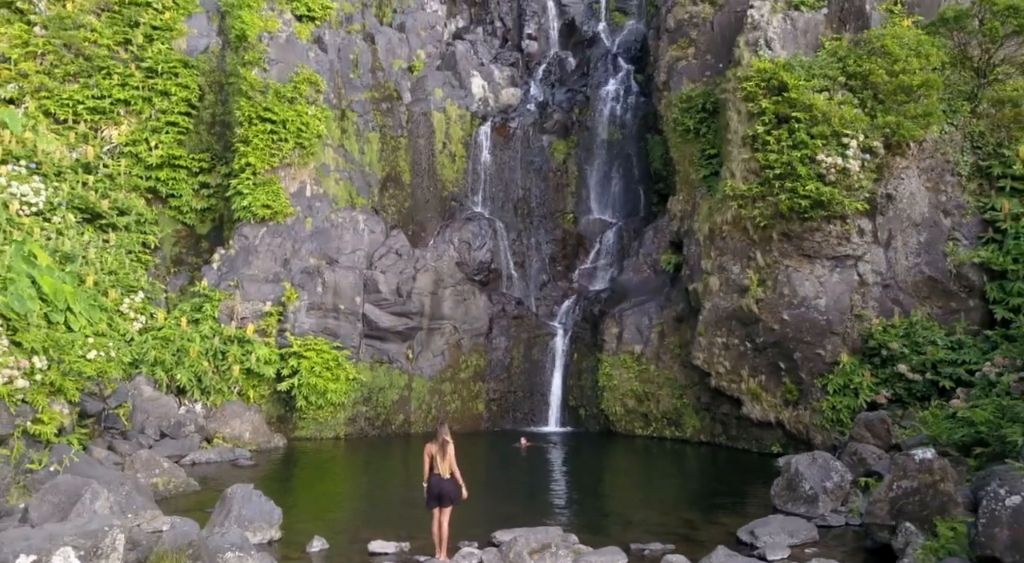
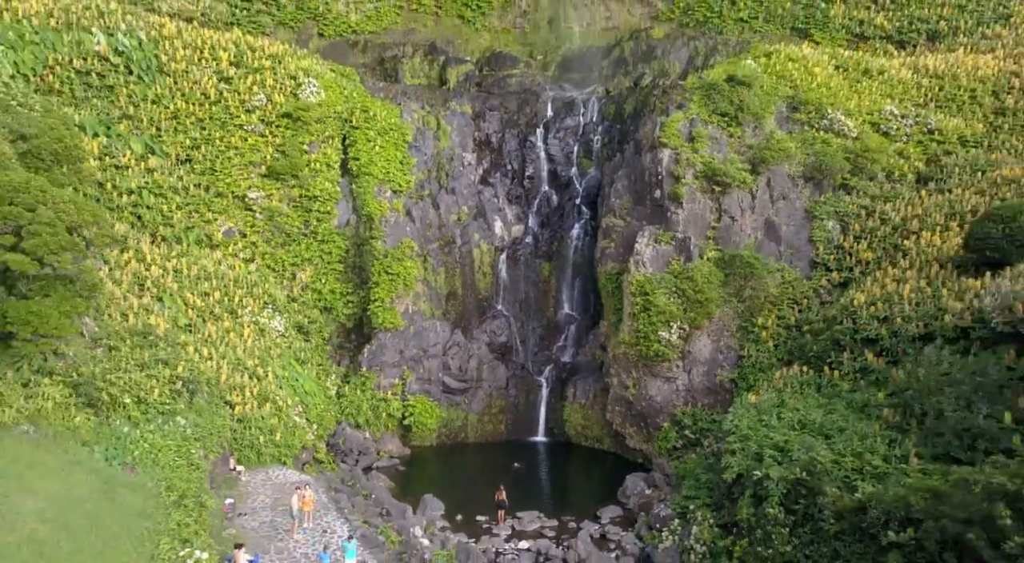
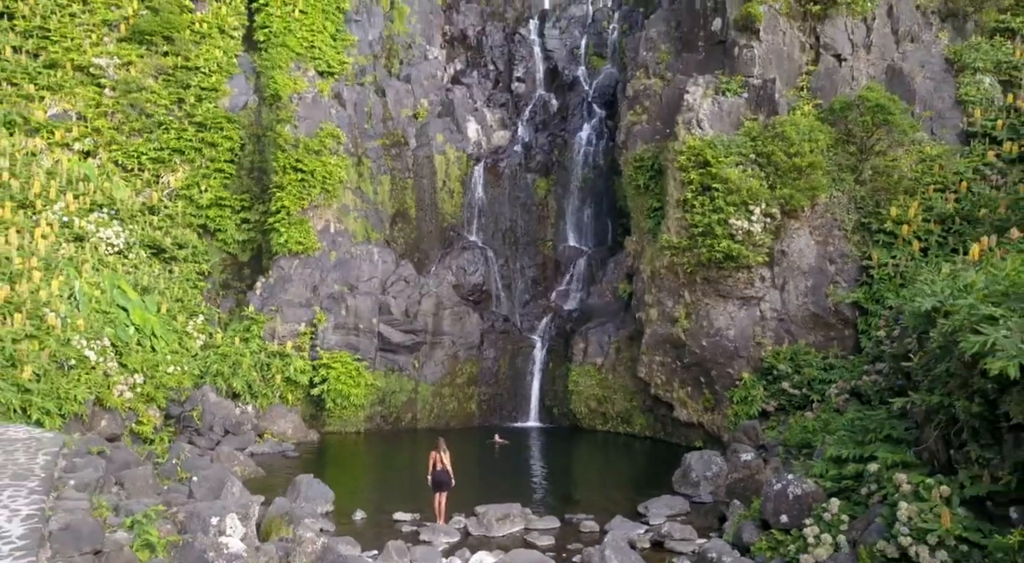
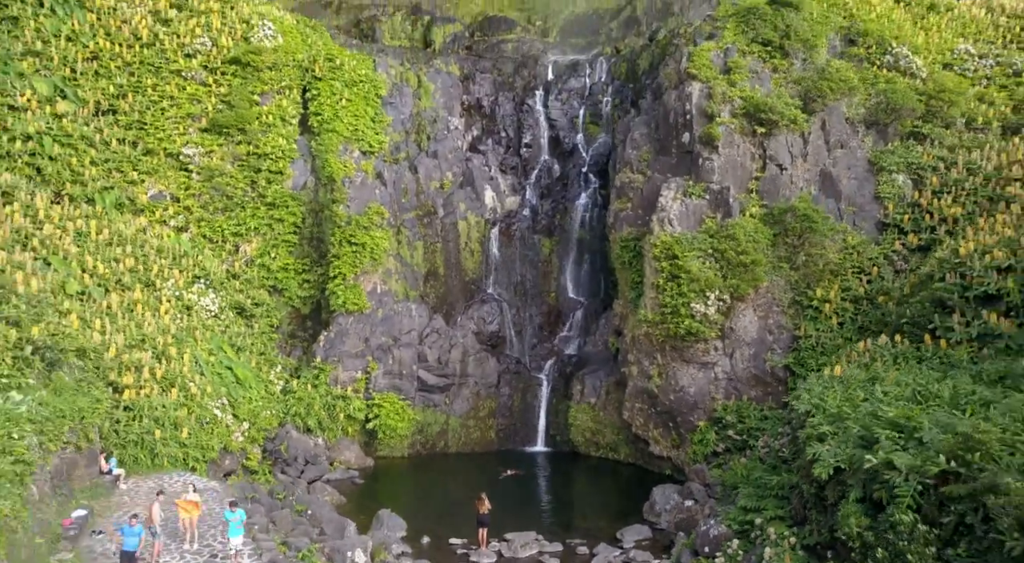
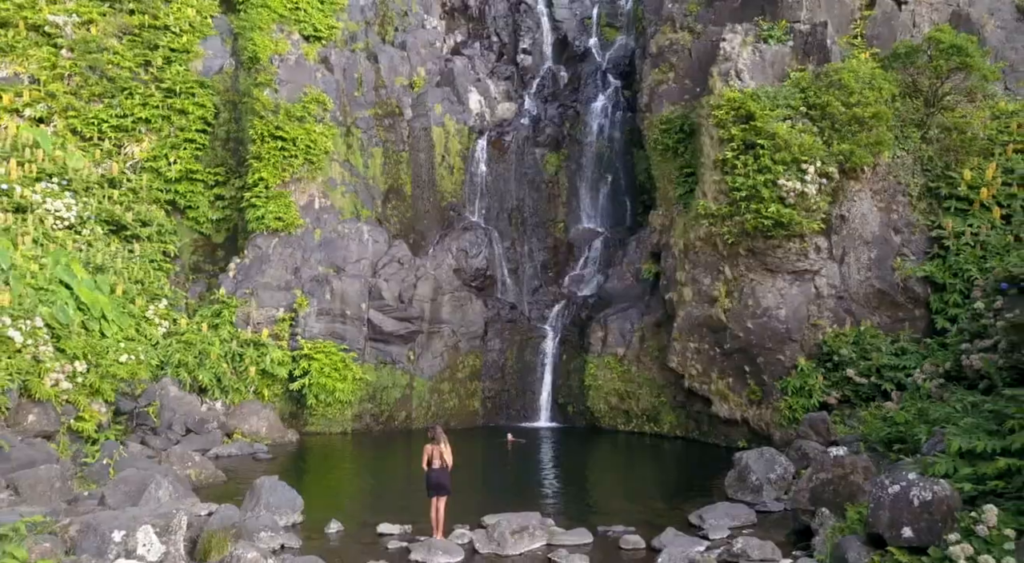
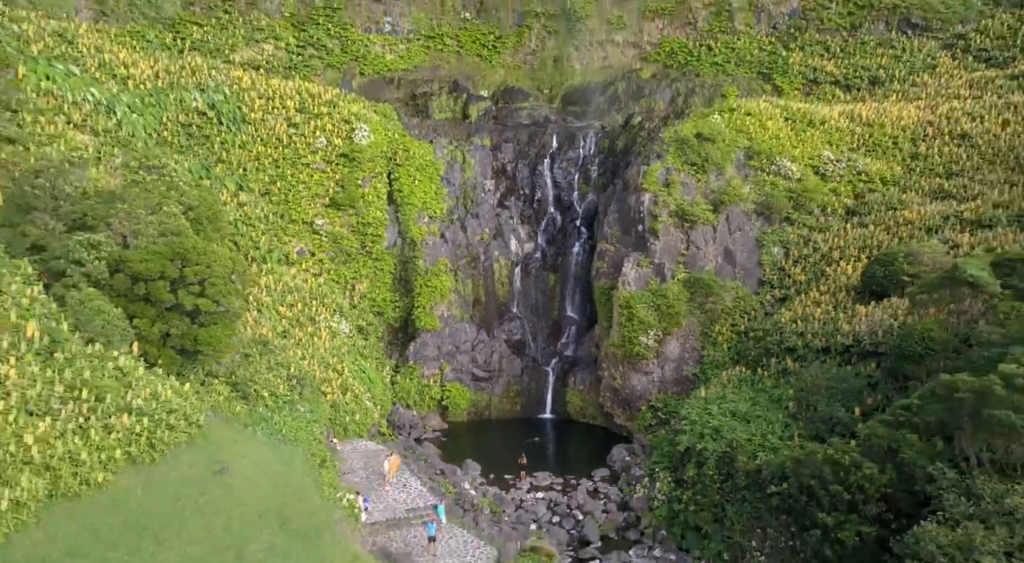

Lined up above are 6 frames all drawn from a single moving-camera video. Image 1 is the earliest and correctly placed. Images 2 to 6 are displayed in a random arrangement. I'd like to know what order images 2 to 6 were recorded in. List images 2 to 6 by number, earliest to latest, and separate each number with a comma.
5, 3, 4, 2, 6
